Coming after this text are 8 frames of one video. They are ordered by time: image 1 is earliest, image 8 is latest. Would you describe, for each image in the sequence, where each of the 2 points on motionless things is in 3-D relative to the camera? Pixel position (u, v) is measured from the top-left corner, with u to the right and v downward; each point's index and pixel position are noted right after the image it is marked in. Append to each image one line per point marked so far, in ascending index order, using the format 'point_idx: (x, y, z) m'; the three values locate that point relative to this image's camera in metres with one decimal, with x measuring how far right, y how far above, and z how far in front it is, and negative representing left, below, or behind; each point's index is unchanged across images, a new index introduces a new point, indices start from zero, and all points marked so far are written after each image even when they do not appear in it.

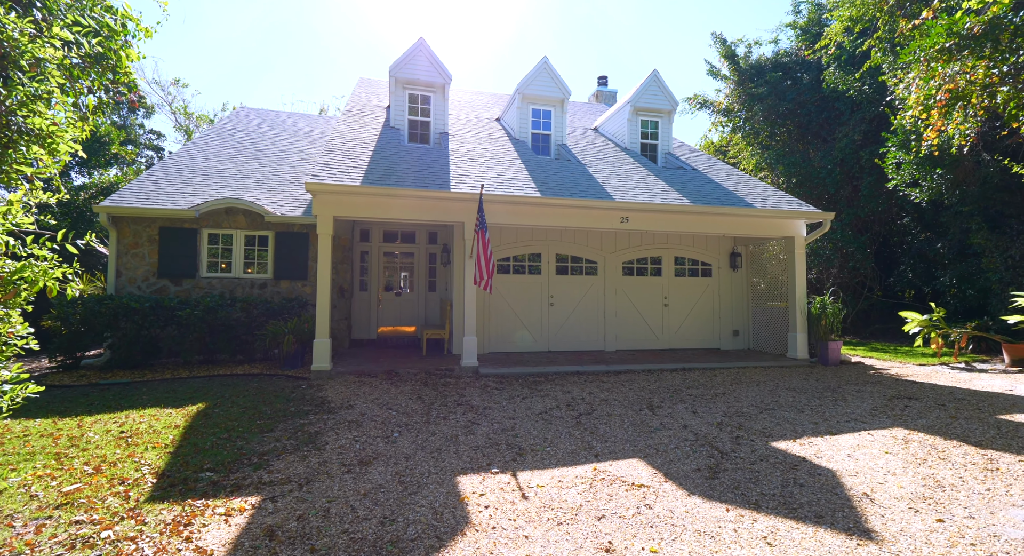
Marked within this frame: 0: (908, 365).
0: (+7.1, -1.5, +9.0) m
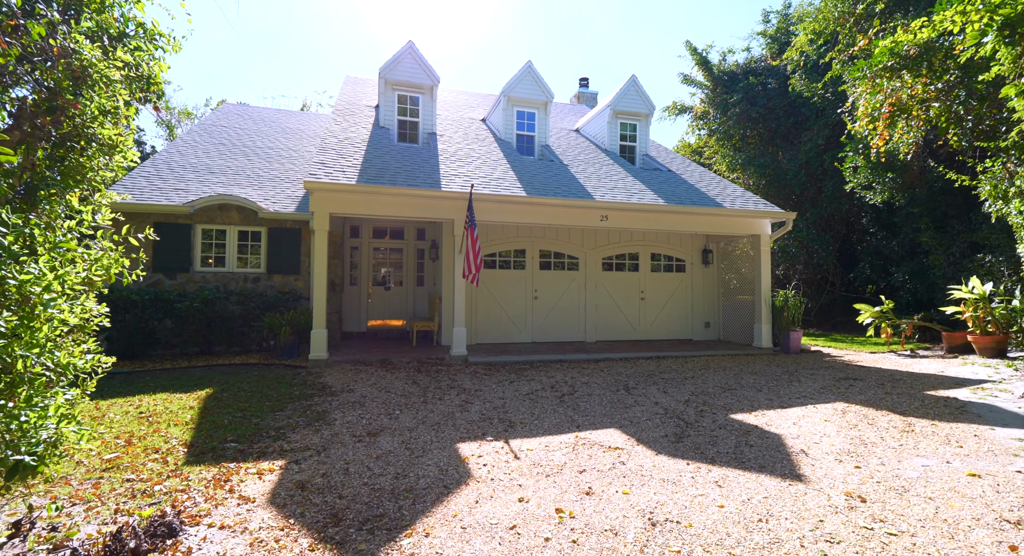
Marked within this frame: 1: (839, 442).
0: (+6.8, -1.4, +9.8) m
1: (+2.9, -1.4, +4.4) m
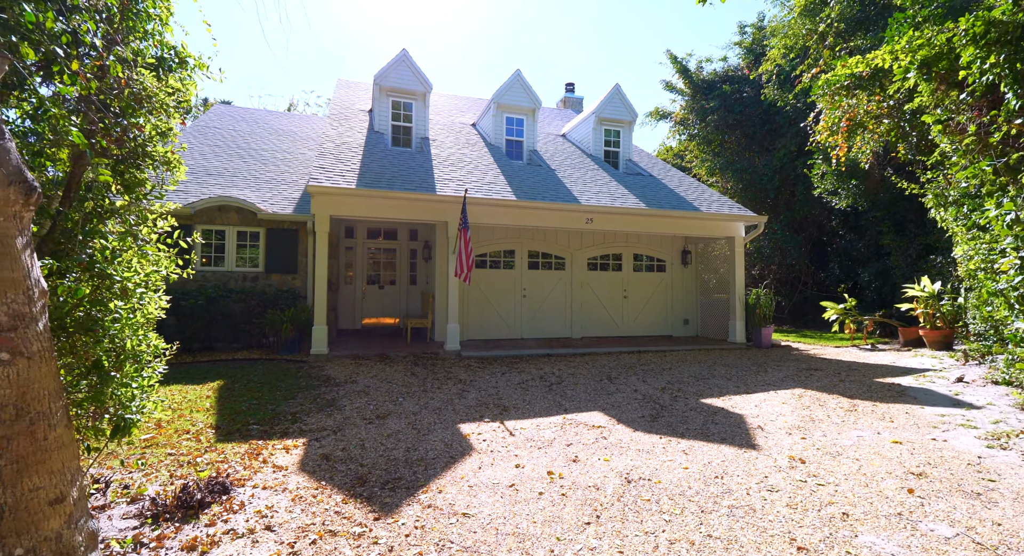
0: (+6.6, -1.4, +10.6) m
1: (+2.8, -1.4, +5.1) m
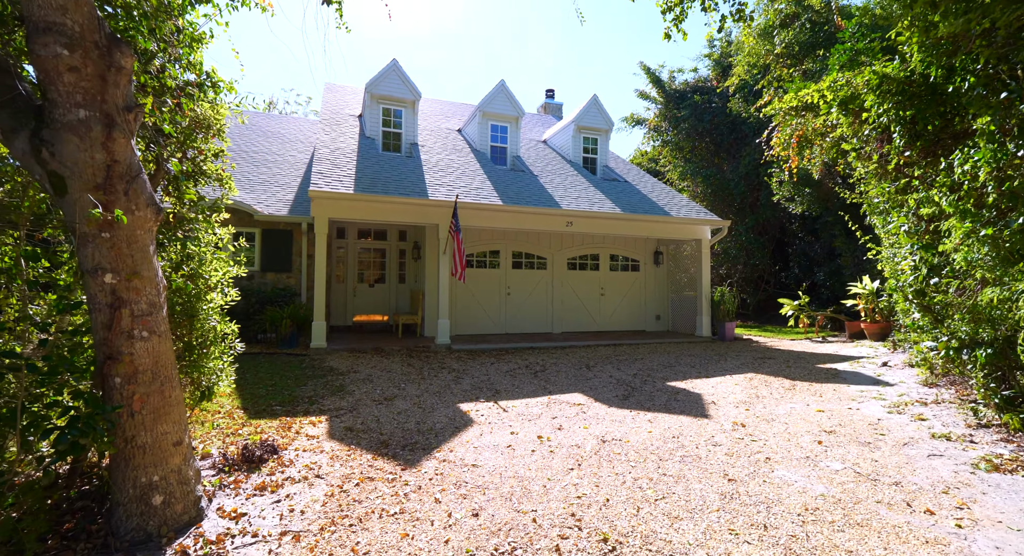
0: (+6.3, -1.4, +11.7) m
1: (+2.7, -1.4, +6.0) m
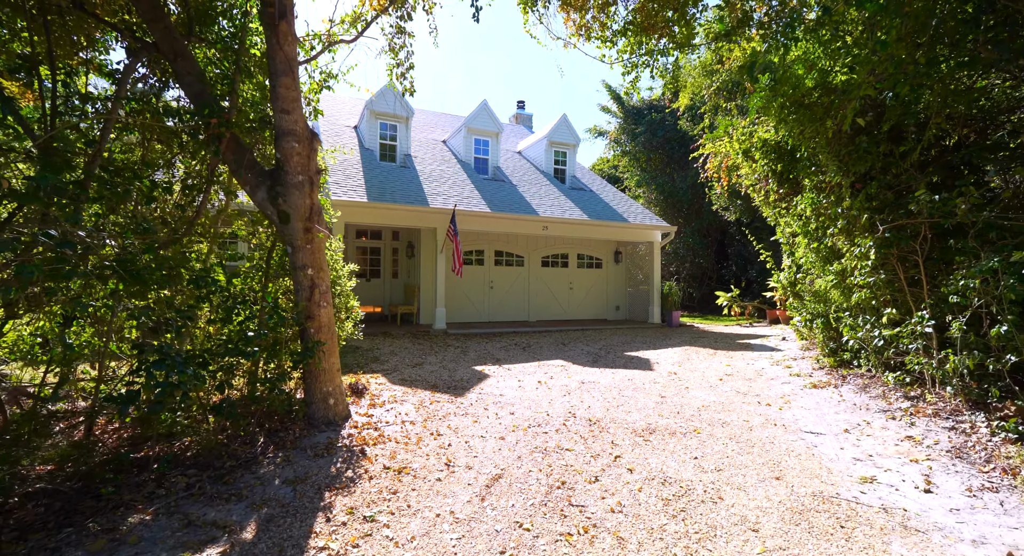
0: (+5.8, -1.3, +14.3) m
1: (+2.7, -1.3, +8.3) m
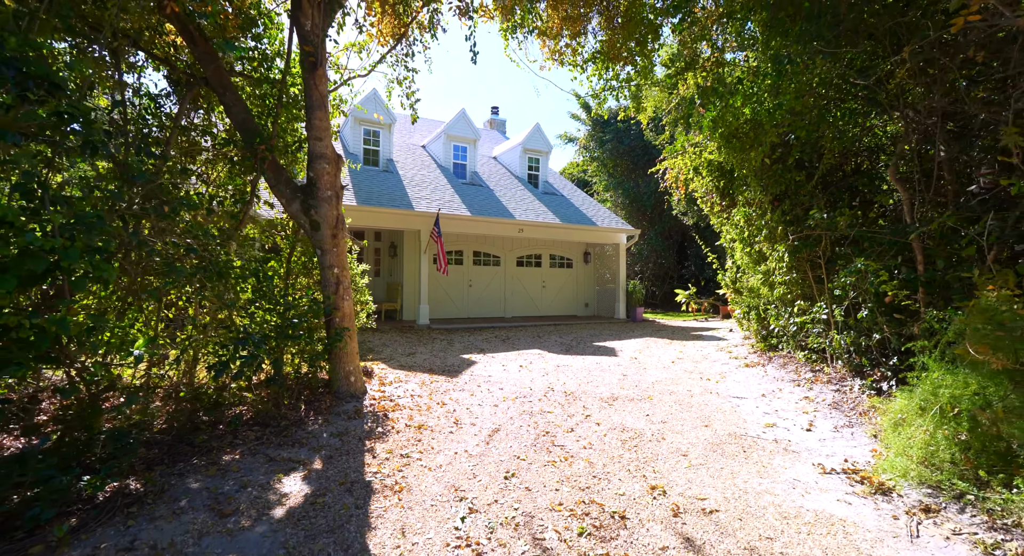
0: (+5.1, -1.3, +15.7) m
1: (+2.4, -1.3, +9.6) m
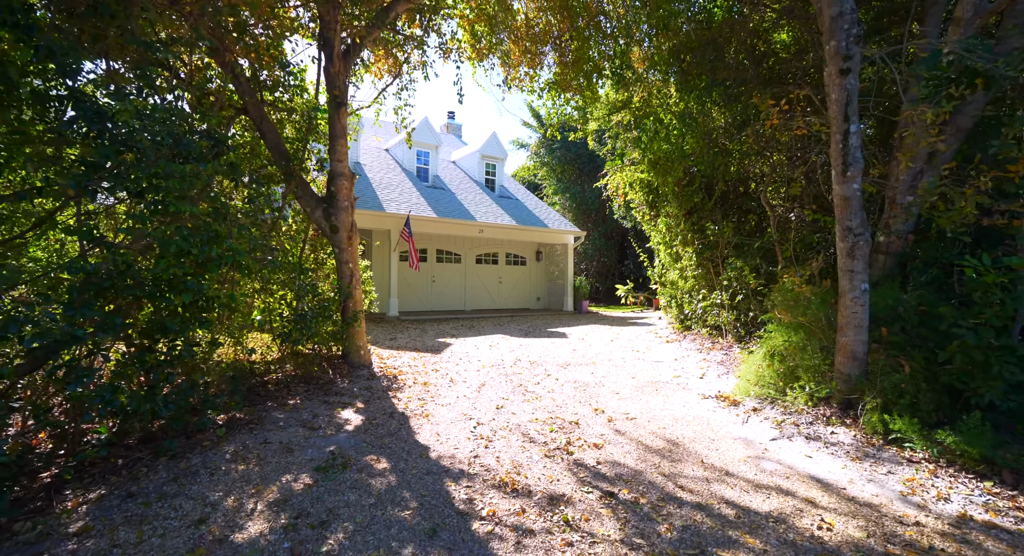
0: (+3.7, -1.2, +17.8) m
1: (+1.7, -1.2, +11.4) m
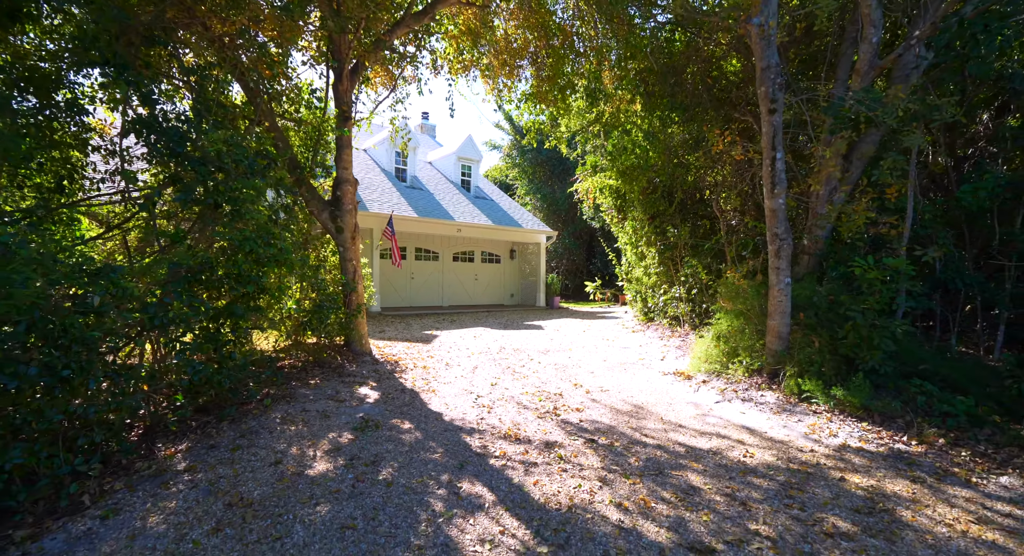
0: (+2.8, -1.1, +19.0) m
1: (+1.2, -1.1, +12.4) m
